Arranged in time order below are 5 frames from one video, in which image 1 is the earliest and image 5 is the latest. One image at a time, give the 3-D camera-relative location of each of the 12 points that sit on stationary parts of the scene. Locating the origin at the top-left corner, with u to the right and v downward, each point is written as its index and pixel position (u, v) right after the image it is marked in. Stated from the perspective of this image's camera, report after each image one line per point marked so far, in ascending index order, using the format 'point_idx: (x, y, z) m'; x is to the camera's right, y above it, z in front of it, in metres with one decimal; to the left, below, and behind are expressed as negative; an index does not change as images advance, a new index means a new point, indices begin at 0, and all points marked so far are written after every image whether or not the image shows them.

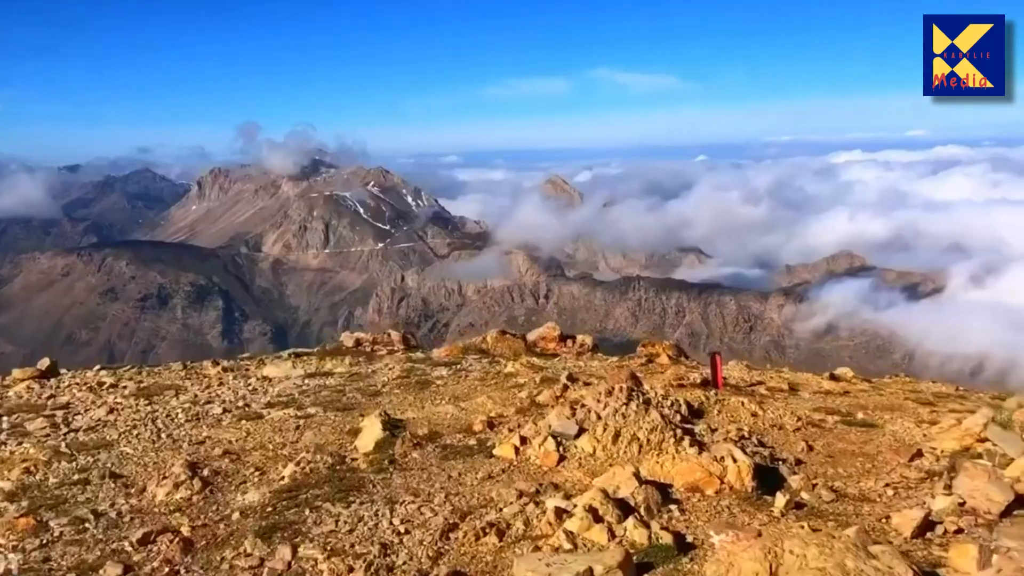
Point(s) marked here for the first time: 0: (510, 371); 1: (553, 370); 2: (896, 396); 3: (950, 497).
0: (0.0, -1.6, +18.7) m
1: (+0.7, -1.5, +18.7) m
2: (+6.4, -1.7, +17.6) m
3: (+3.9, -1.8, +9.6) m
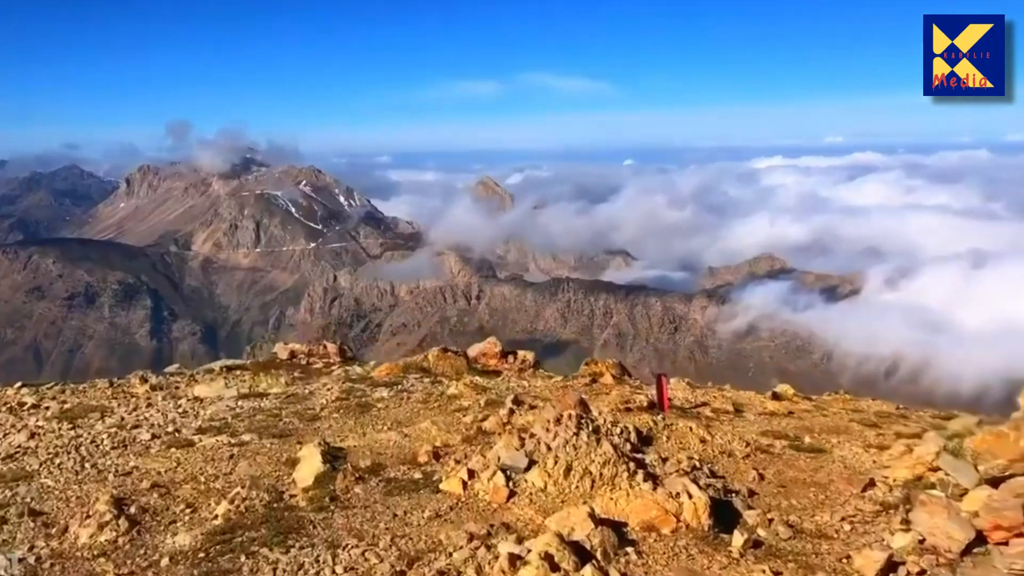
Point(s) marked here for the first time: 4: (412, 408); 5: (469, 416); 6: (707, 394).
0: (-0.9, -1.9, +18.3) m
1: (-0.2, -1.8, +18.3) m
2: (+5.5, -2.1, +17.5) m
3: (+3.4, -2.1, +9.4) m
4: (-1.5, -2.0, +17.5) m
5: (-0.6, -2.0, +16.3) m
6: (+3.3, -1.8, +18.0) m
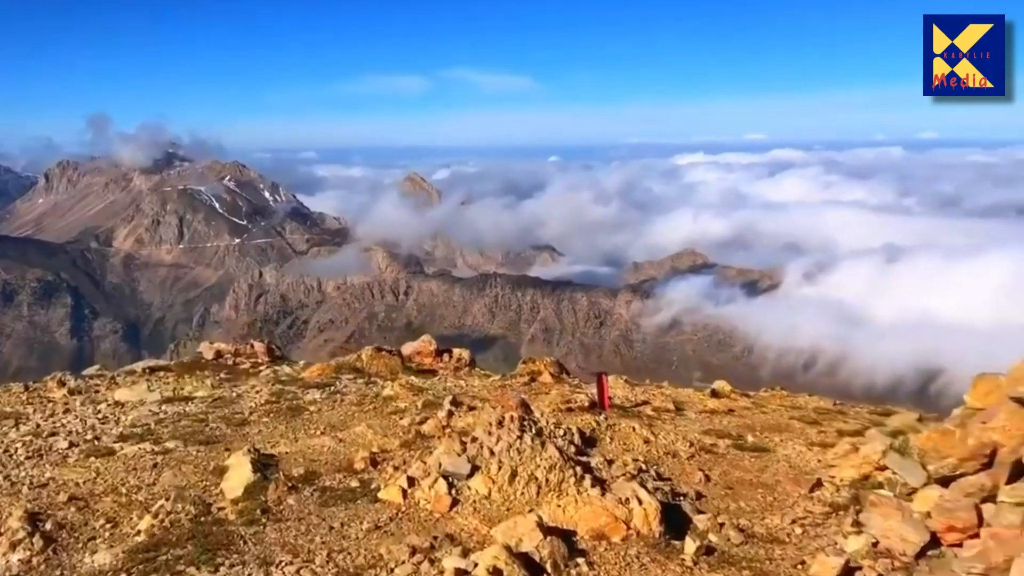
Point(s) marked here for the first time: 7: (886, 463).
0: (-2.0, -1.8, +17.7) m
1: (-1.3, -1.8, +17.8) m
2: (+4.5, -2.0, +17.4) m
3: (+3.0, -2.1, +9.2) m
4: (-2.5, -2.0, +16.9) m
5: (-1.5, -1.9, +15.8) m
6: (+2.2, -1.7, +17.8) m
7: (+4.3, -2.0, +12.4) m
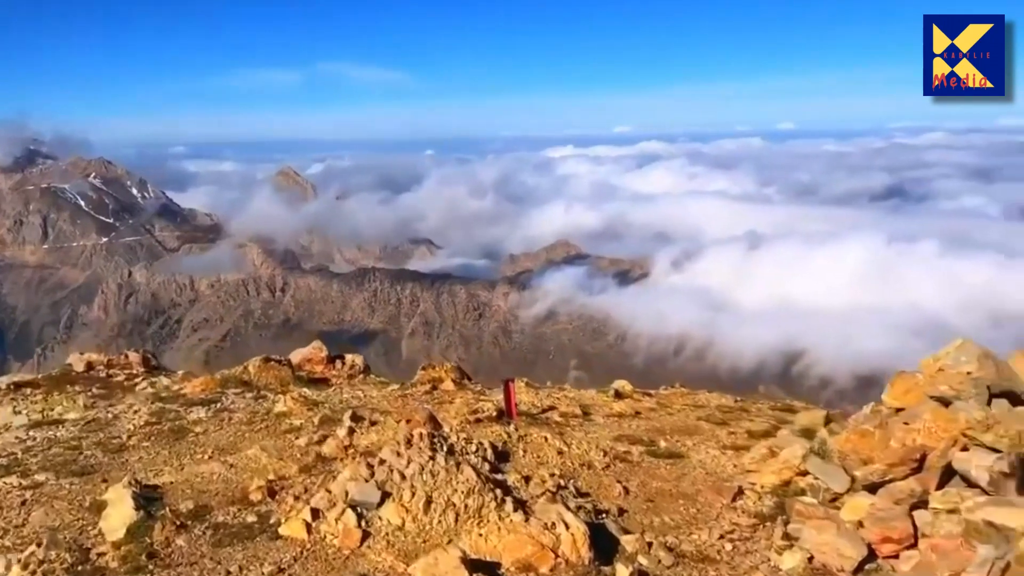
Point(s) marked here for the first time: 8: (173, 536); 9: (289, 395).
0: (-3.6, -1.9, +16.7) m
1: (-2.9, -1.9, +16.9) m
2: (+2.9, -1.9, +17.1) m
3: (+2.3, -2.1, +8.8) m
4: (-4.0, -2.1, +15.9) m
5: (-2.9, -2.0, +14.8) m
6: (+0.6, -1.7, +17.2) m
7: (+3.3, -2.0, +12.2) m
8: (-3.0, -2.1, +9.5) m
9: (-3.7, -1.8, +17.9) m
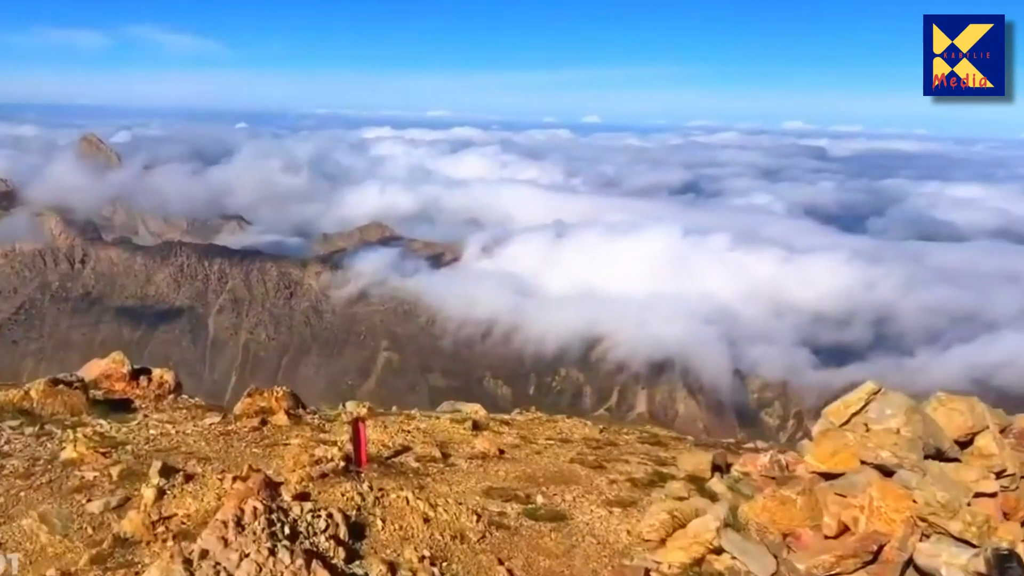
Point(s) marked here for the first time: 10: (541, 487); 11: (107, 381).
0: (-5.6, -2.0, +13.9) m
1: (-5.0, -2.0, +14.1) m
2: (+0.7, -2.2, +15.3) m
3: (+1.5, -2.5, +7.0) m
4: (-5.9, -2.2, +12.9) m
5: (-4.6, -2.2, +12.1) m
6: (-1.6, -1.9, +15.0) m
7: (+1.9, -2.4, +10.5) m
8: (-3.8, -2.4, +6.9) m
9: (-5.9, -1.8, +15.0) m
10: (+0.3, -2.4, +14.0) m
11: (-6.7, -1.5, +18.0) m
